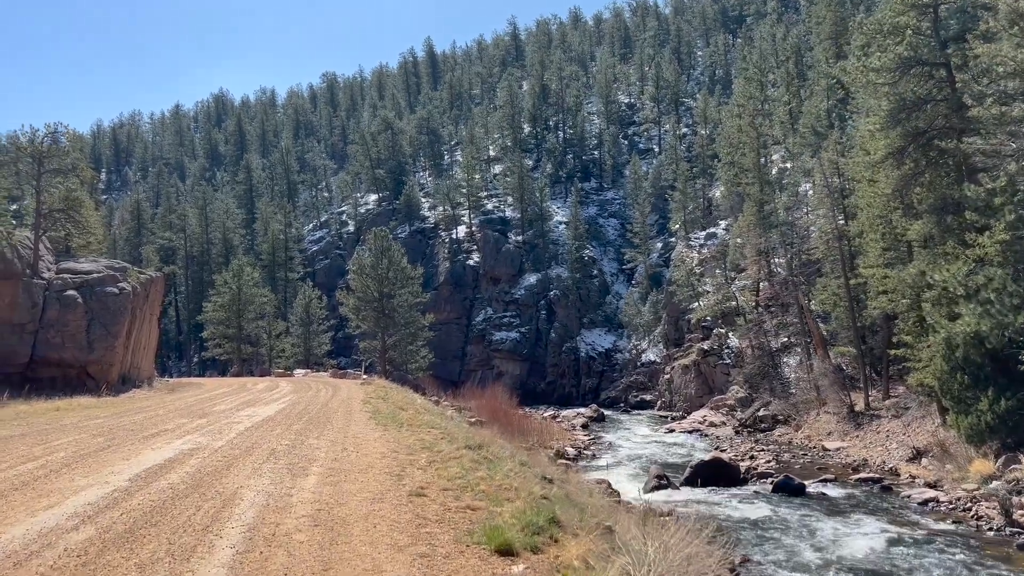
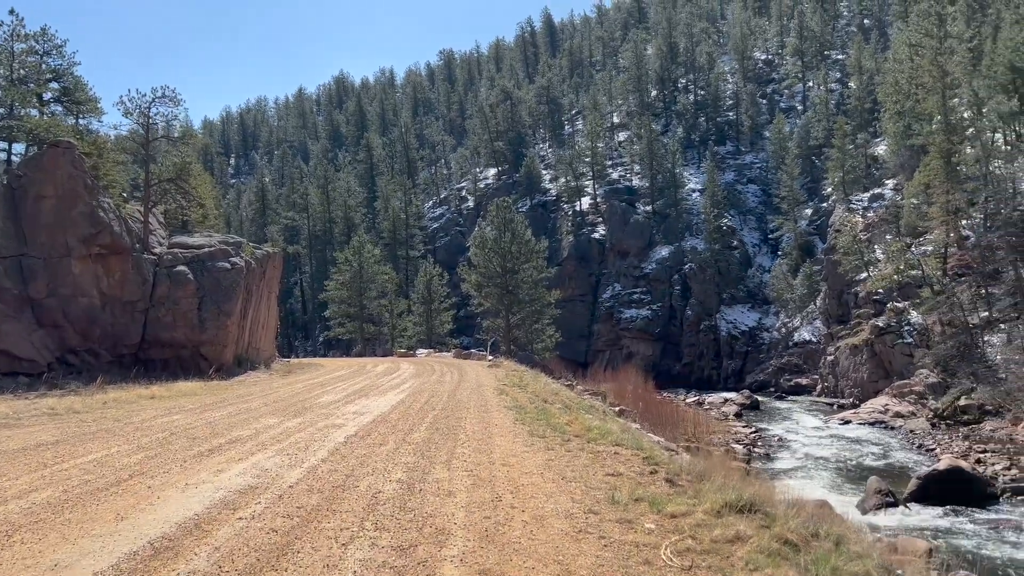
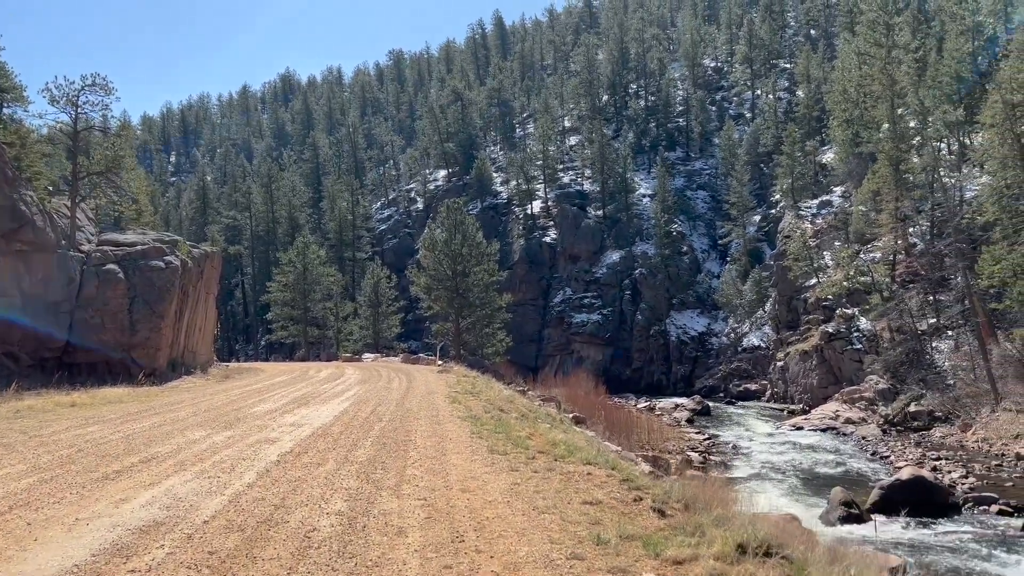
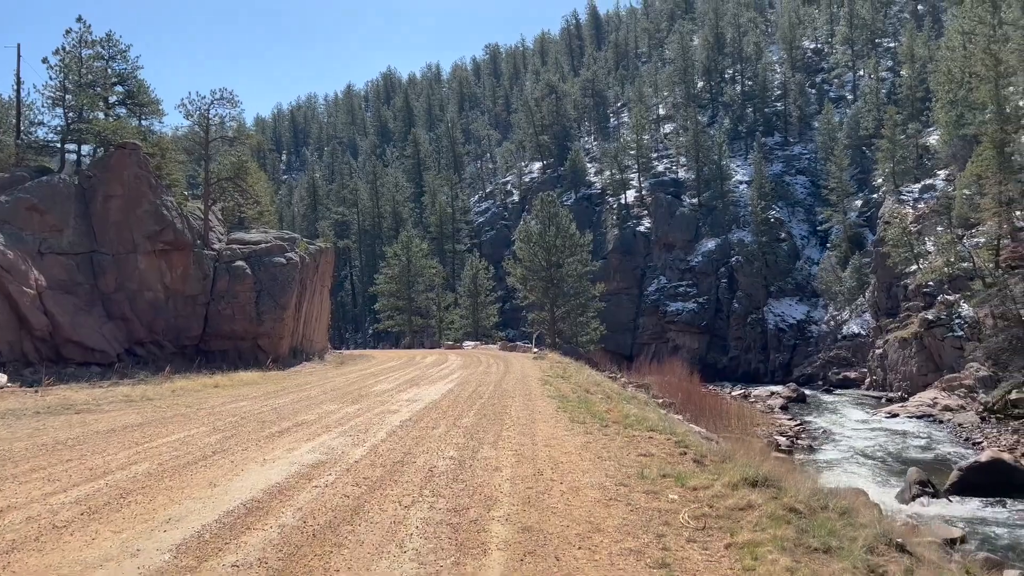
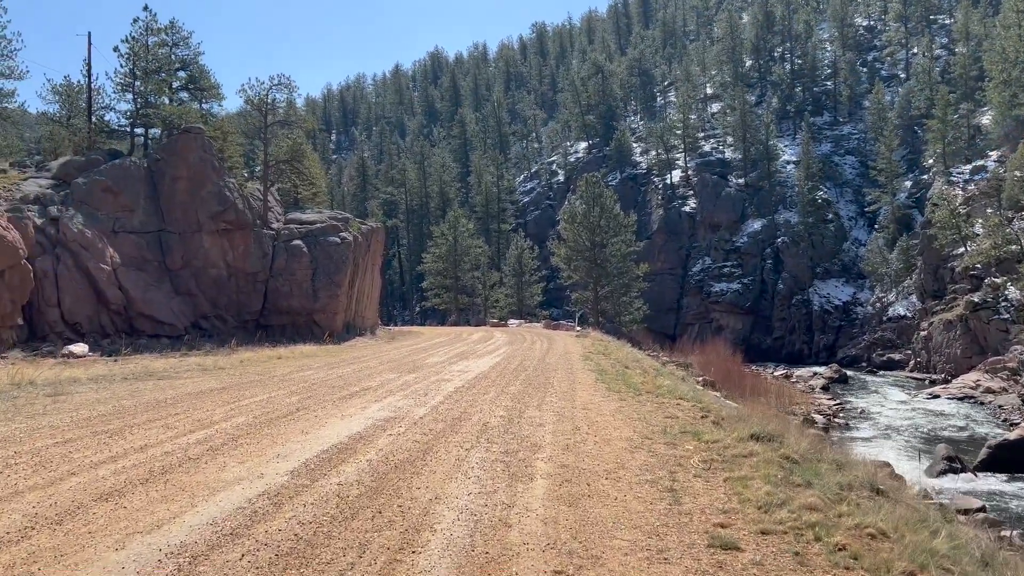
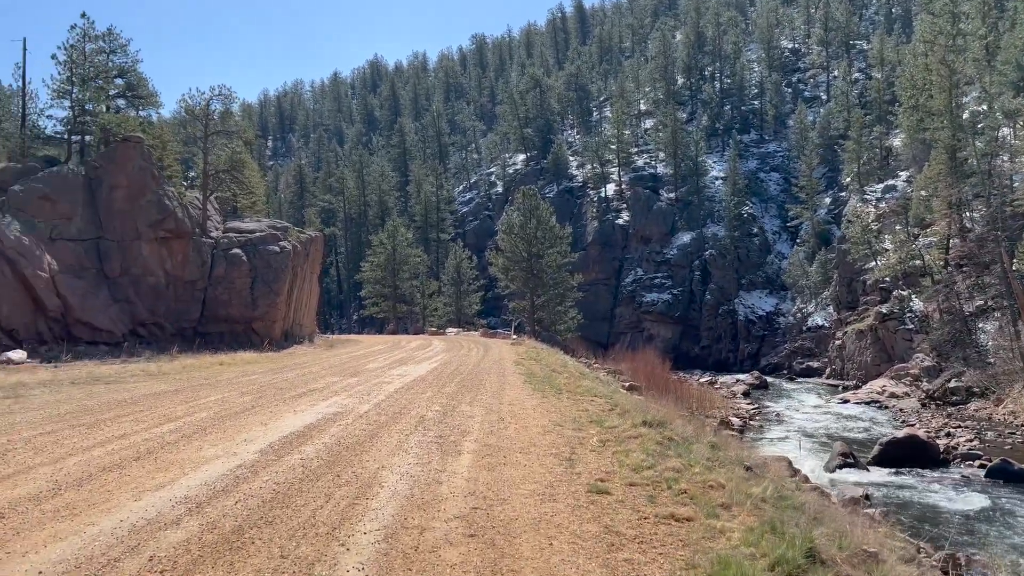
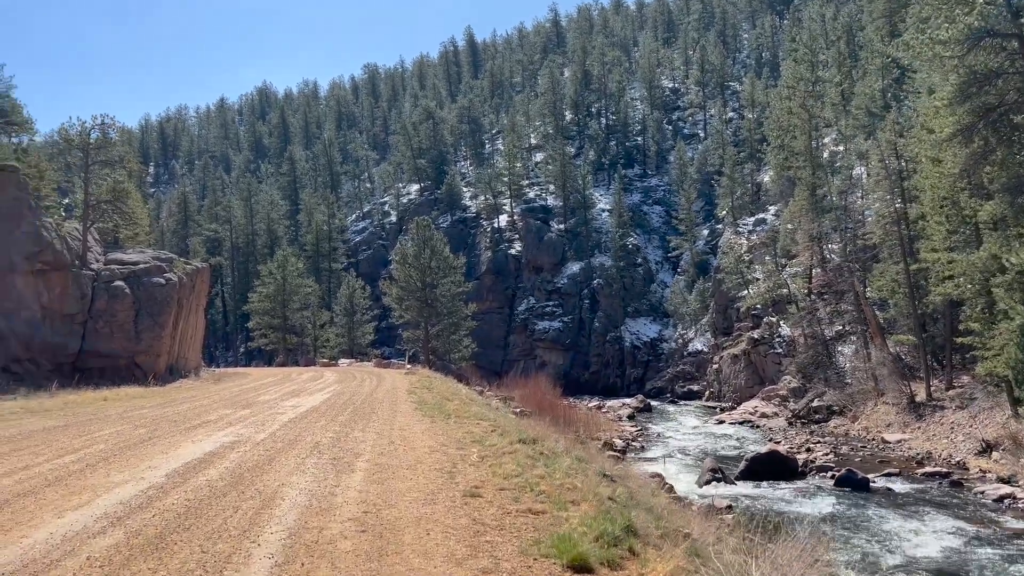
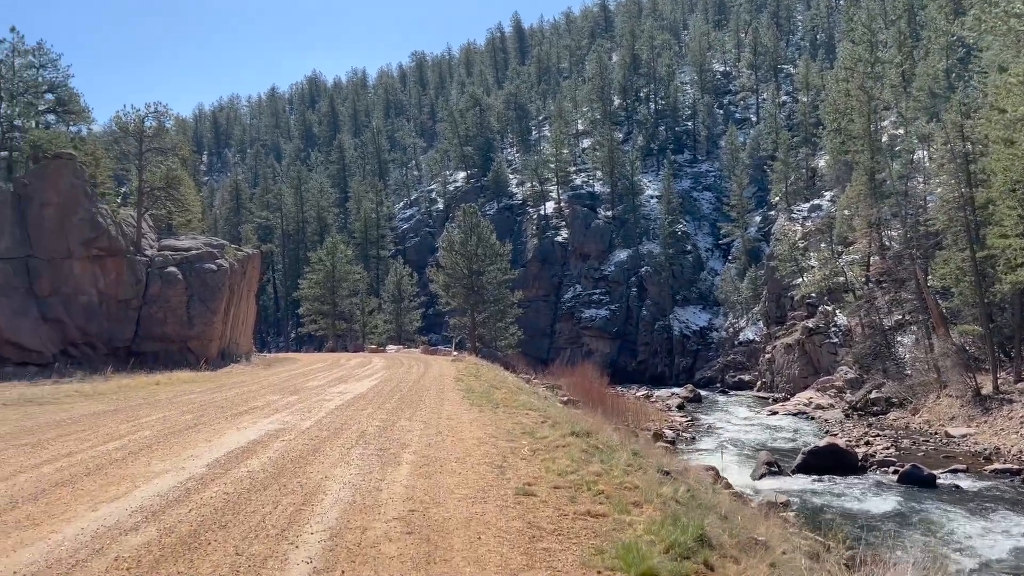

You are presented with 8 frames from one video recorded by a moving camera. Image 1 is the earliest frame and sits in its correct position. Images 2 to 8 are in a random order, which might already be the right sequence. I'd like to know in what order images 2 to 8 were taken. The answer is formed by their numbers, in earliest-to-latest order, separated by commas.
7, 8, 6, 5, 4, 2, 3
